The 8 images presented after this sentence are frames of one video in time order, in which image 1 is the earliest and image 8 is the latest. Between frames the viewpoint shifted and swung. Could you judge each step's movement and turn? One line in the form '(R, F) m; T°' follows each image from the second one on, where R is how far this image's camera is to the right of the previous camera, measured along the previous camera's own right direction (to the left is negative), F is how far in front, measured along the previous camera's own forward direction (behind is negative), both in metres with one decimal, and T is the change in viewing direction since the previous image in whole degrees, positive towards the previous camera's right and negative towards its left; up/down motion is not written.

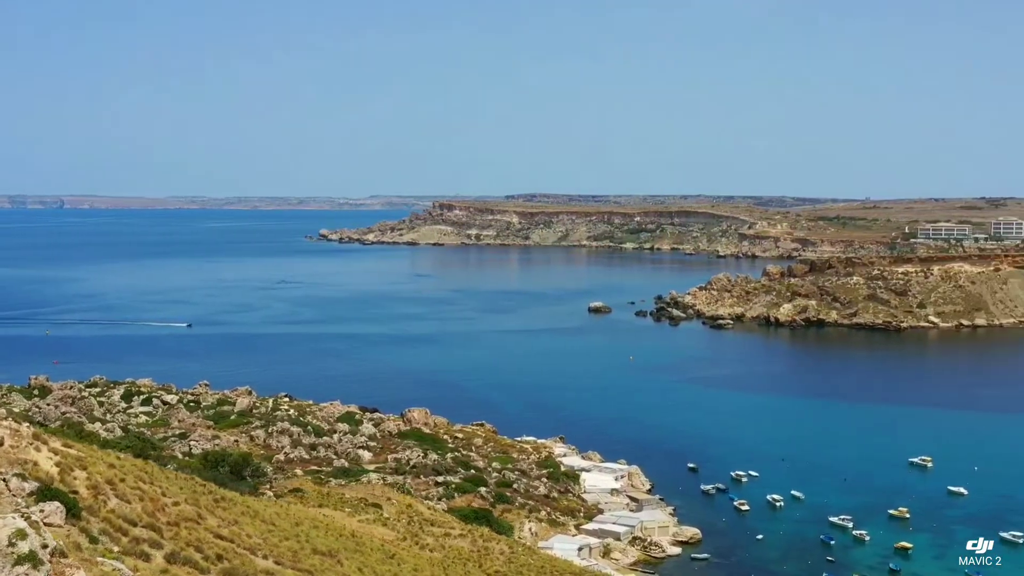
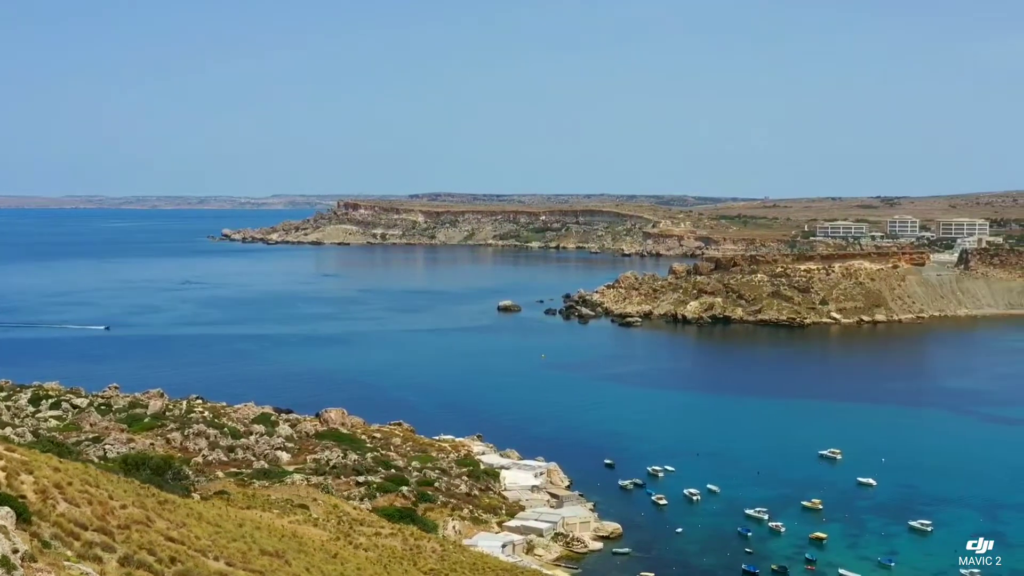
(-0.7, -0.1) m; +5°
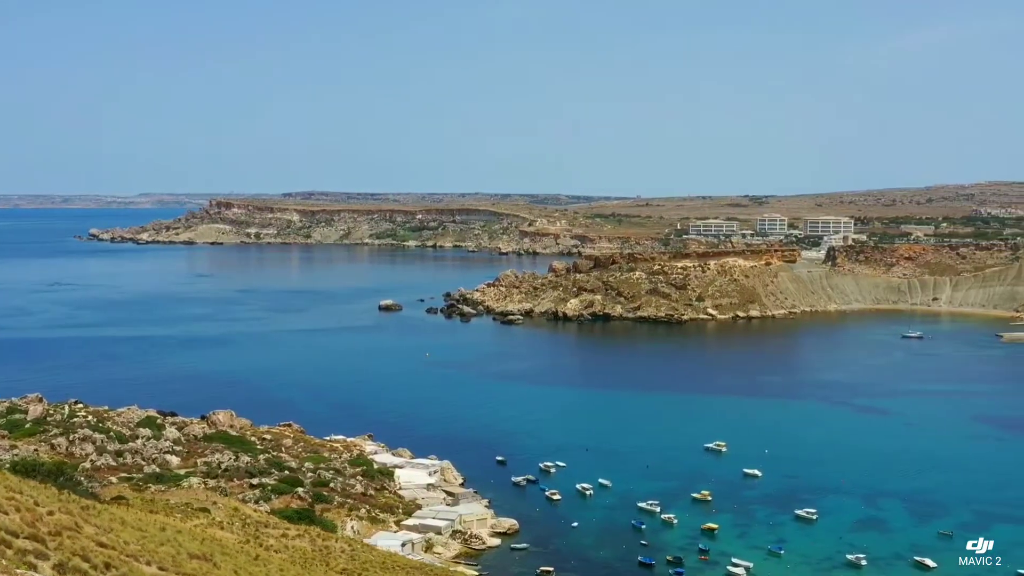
(-0.9, -0.2) m; +6°
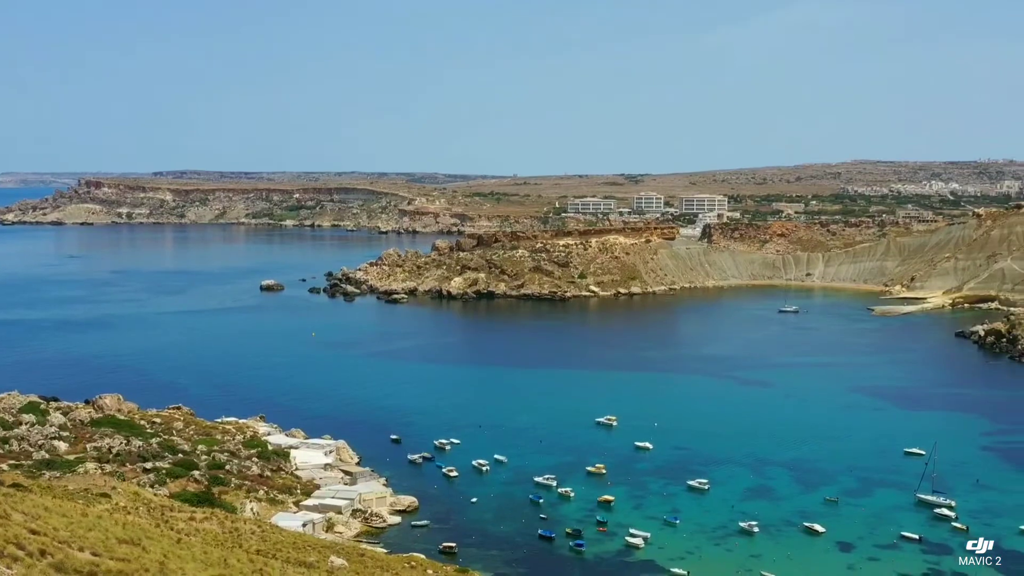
(-0.9, -0.2) m; +6°
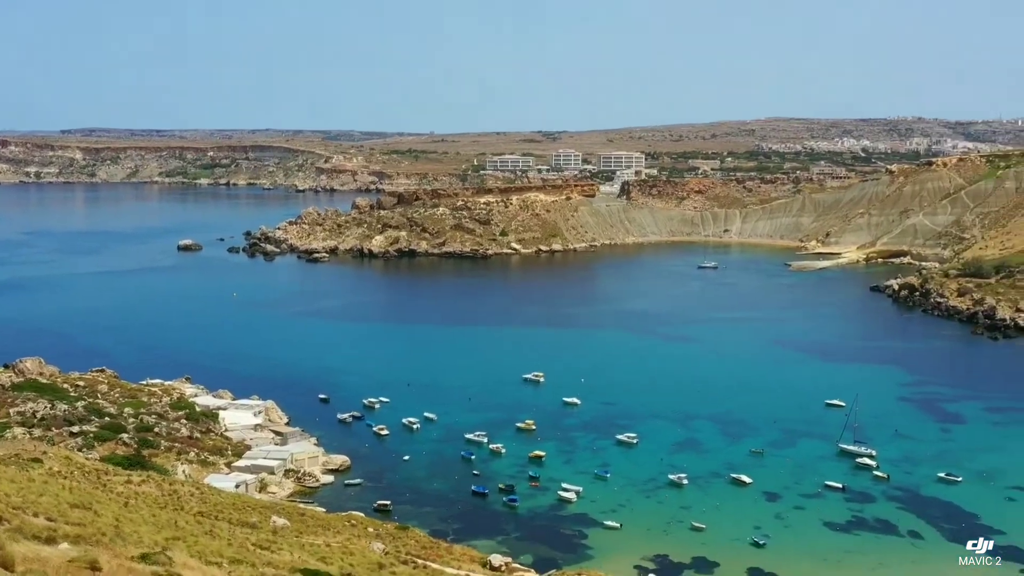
(-0.6, -0.1) m; +4°
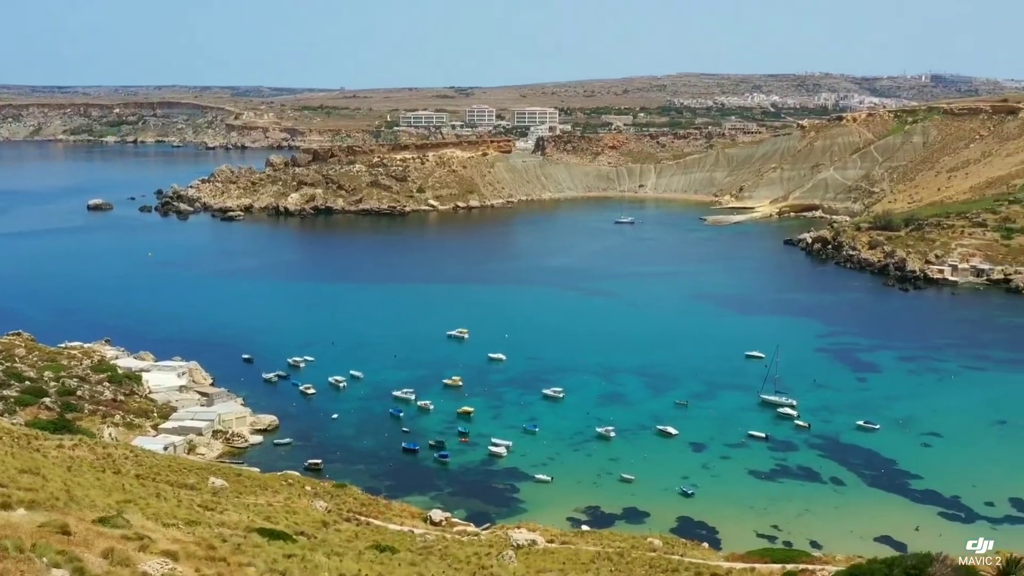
(-0.6, -0.2) m; +4°
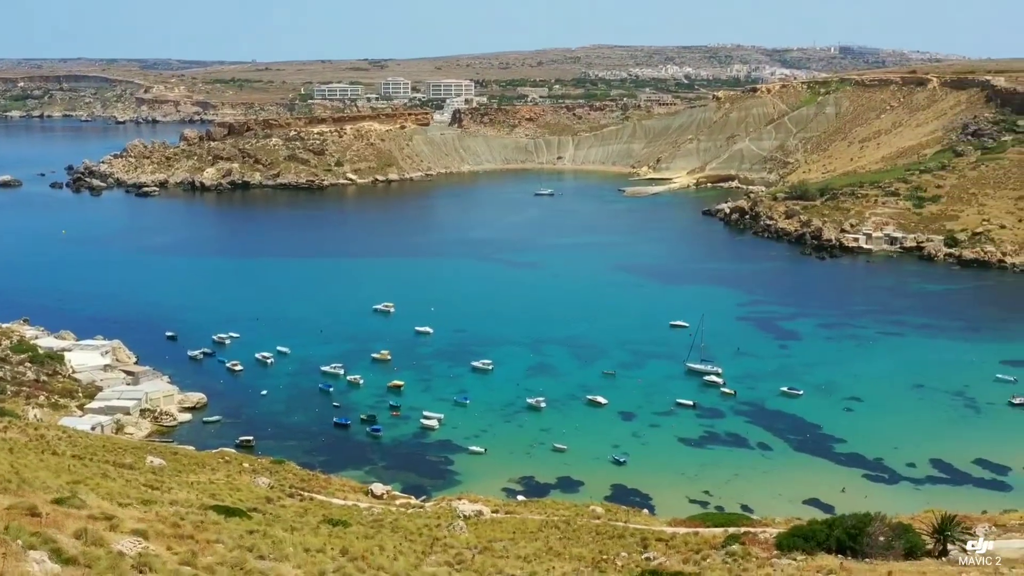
(-0.6, -0.2) m; +4°
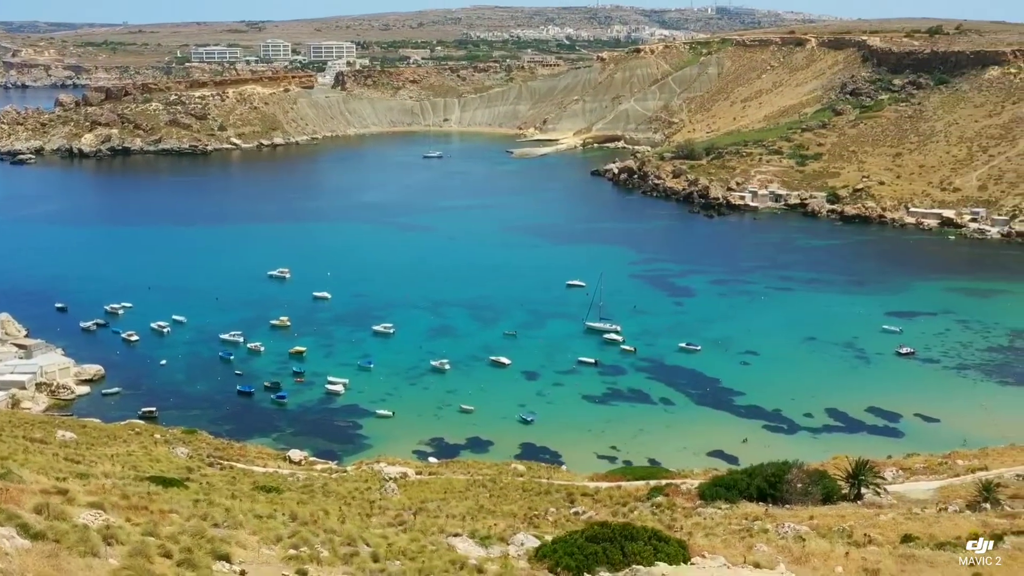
(-0.8, -0.2) m; +5°
